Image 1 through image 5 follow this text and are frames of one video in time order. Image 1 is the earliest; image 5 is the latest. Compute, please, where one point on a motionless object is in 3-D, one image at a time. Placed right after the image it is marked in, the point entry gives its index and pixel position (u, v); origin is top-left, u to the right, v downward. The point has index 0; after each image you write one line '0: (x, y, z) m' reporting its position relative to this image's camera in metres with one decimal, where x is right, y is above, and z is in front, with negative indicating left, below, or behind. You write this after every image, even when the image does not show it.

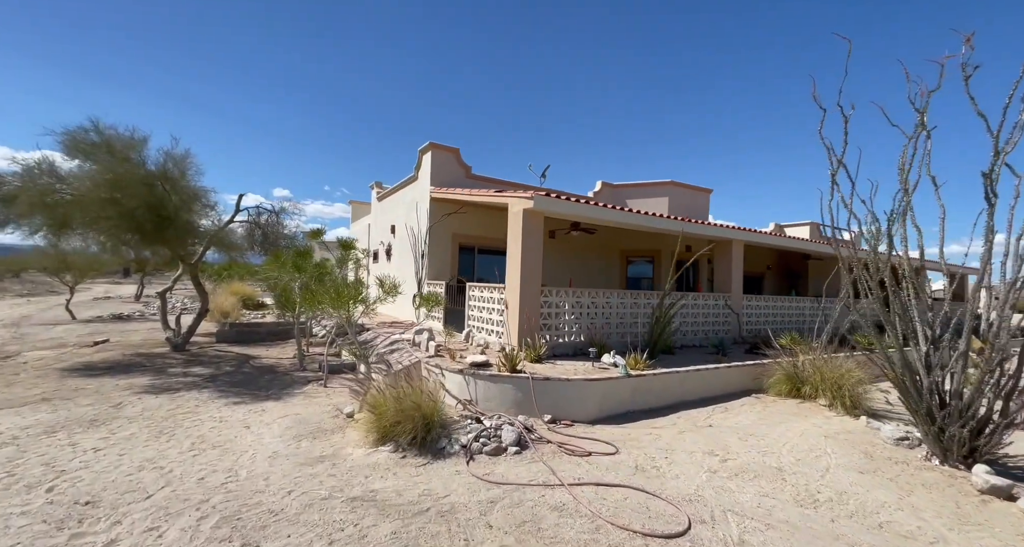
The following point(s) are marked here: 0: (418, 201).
0: (-2.7, +2.1, +13.9) m
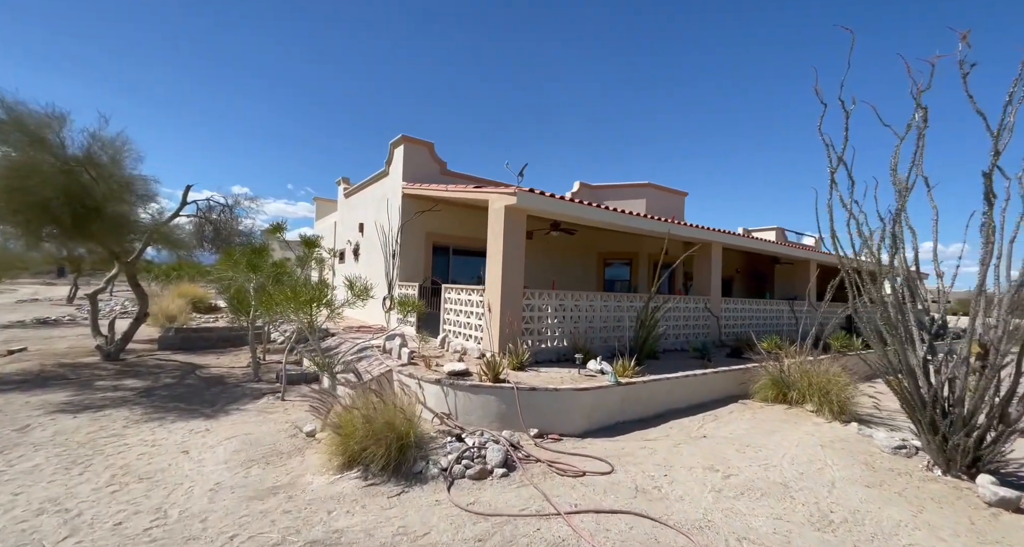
0: (-3.4, +2.1, +13.1) m
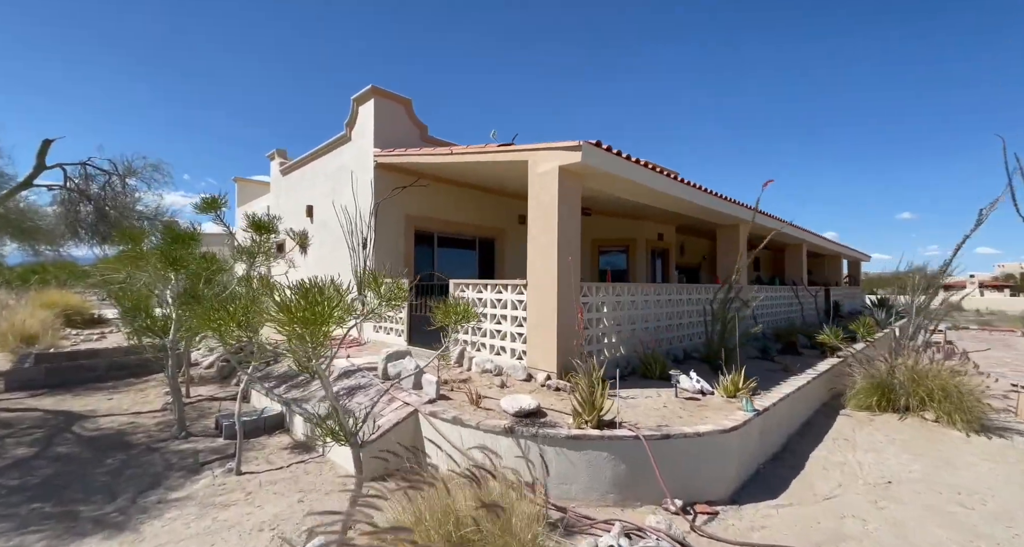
0: (-3.5, +2.2, +10.2) m
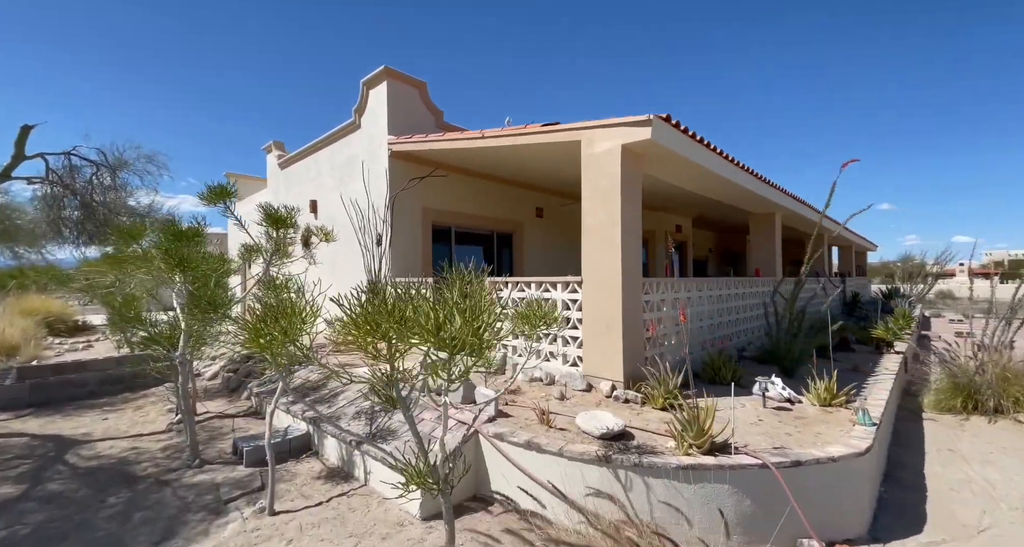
0: (-2.9, +2.3, +9.4) m
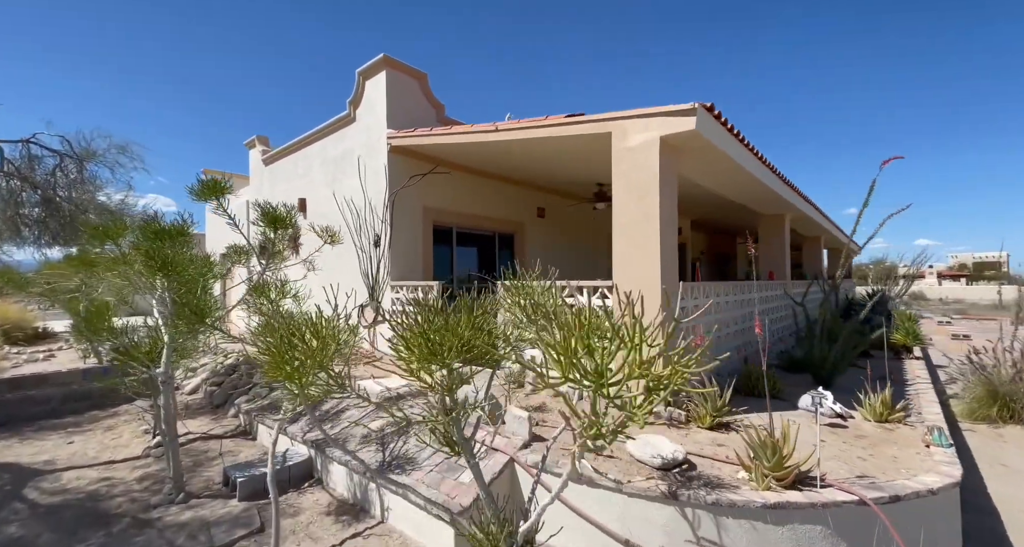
0: (-2.8, +2.2, +8.7) m
